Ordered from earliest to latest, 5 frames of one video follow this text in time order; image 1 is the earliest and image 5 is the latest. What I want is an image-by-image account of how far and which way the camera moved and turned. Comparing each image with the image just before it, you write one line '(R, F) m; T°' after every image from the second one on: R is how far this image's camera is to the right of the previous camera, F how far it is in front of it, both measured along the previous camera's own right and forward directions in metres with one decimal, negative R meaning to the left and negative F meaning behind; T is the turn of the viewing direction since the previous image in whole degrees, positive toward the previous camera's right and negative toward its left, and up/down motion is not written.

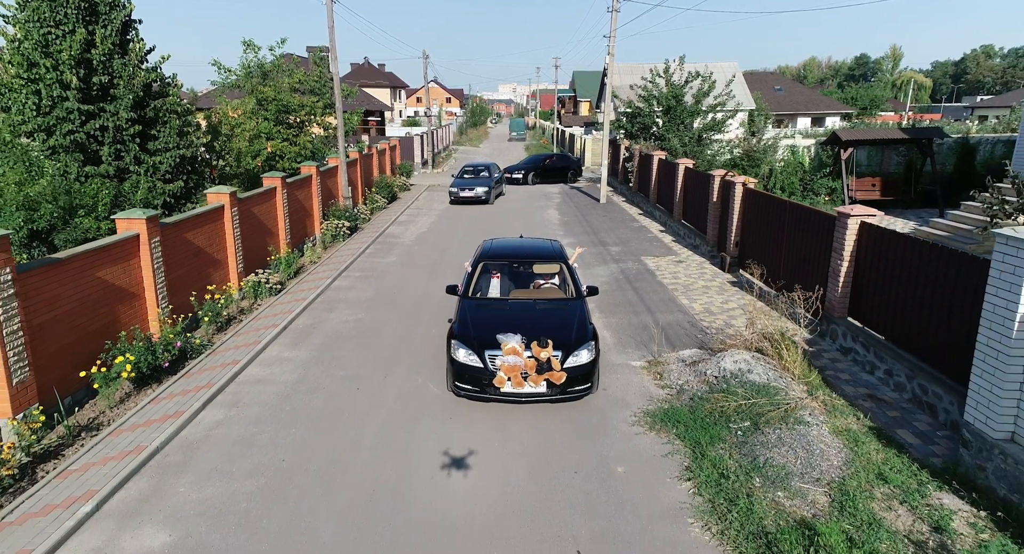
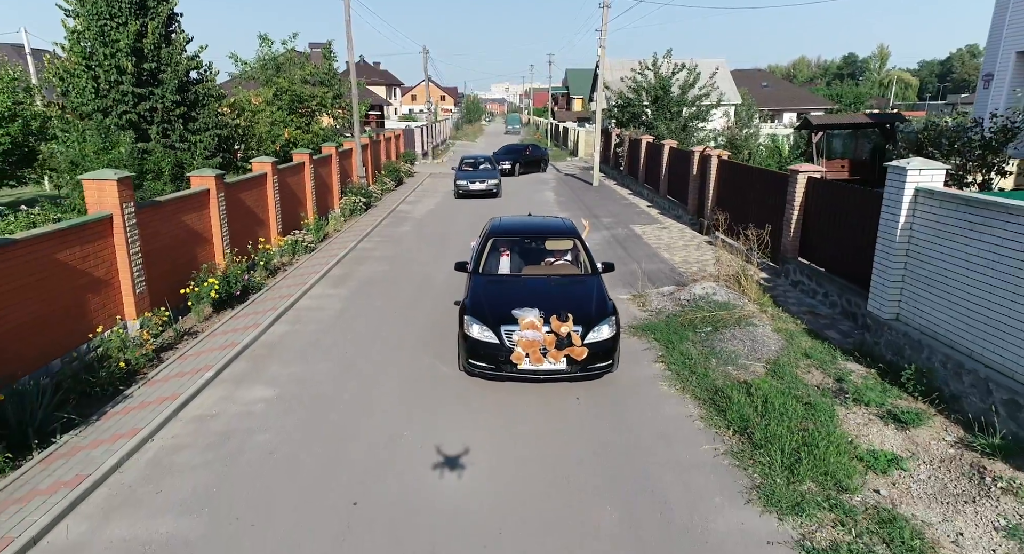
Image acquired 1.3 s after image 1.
(-0.2, -1.7) m; +1°
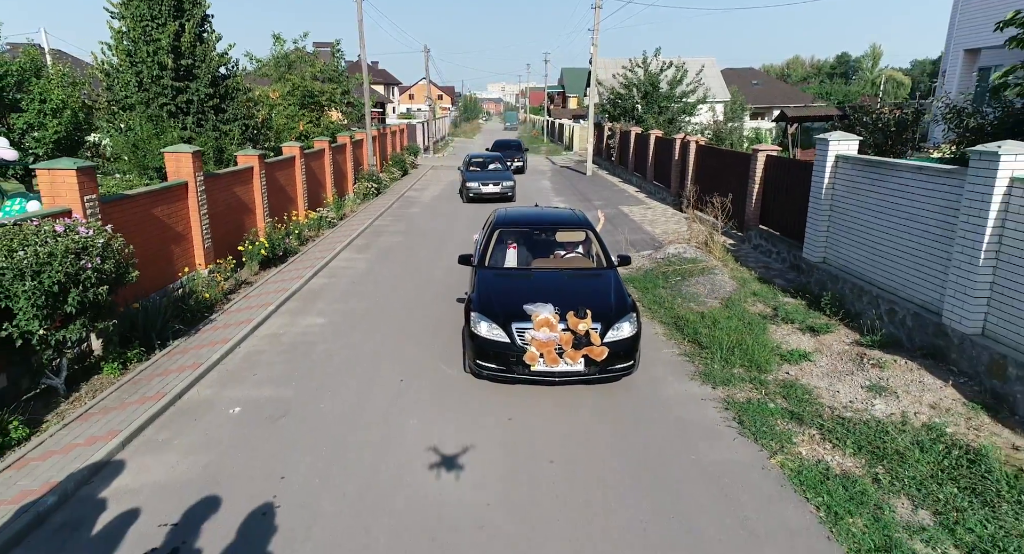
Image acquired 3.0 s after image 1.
(-0.1, -1.6) m; 0°
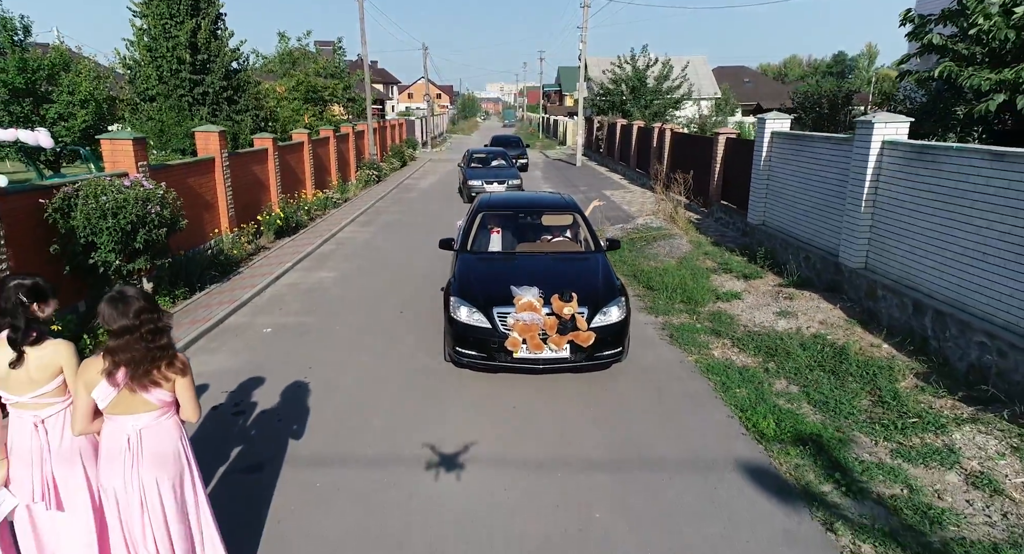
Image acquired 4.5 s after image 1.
(+0.2, -1.3) m; 0°
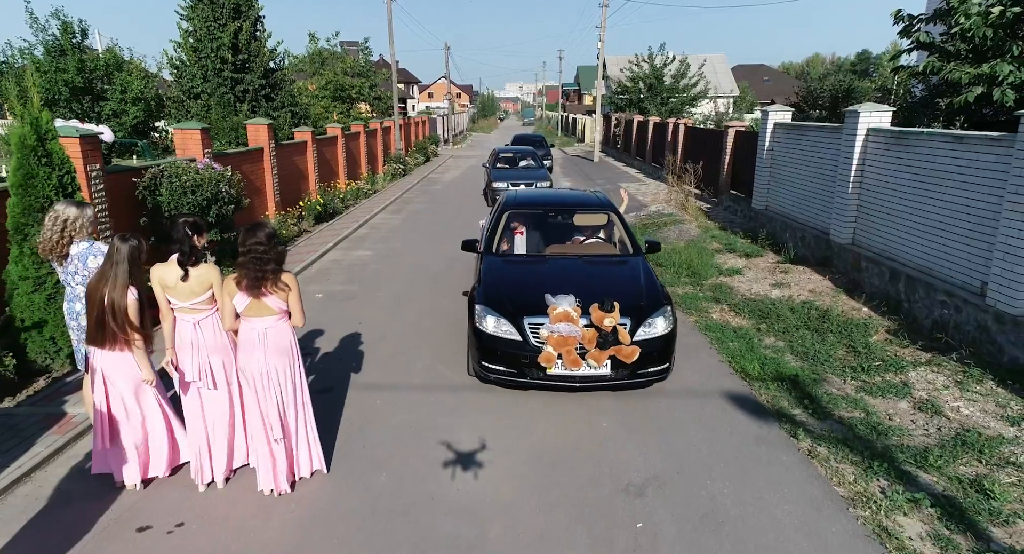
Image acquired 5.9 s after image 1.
(0.0, -0.9) m; -2°
